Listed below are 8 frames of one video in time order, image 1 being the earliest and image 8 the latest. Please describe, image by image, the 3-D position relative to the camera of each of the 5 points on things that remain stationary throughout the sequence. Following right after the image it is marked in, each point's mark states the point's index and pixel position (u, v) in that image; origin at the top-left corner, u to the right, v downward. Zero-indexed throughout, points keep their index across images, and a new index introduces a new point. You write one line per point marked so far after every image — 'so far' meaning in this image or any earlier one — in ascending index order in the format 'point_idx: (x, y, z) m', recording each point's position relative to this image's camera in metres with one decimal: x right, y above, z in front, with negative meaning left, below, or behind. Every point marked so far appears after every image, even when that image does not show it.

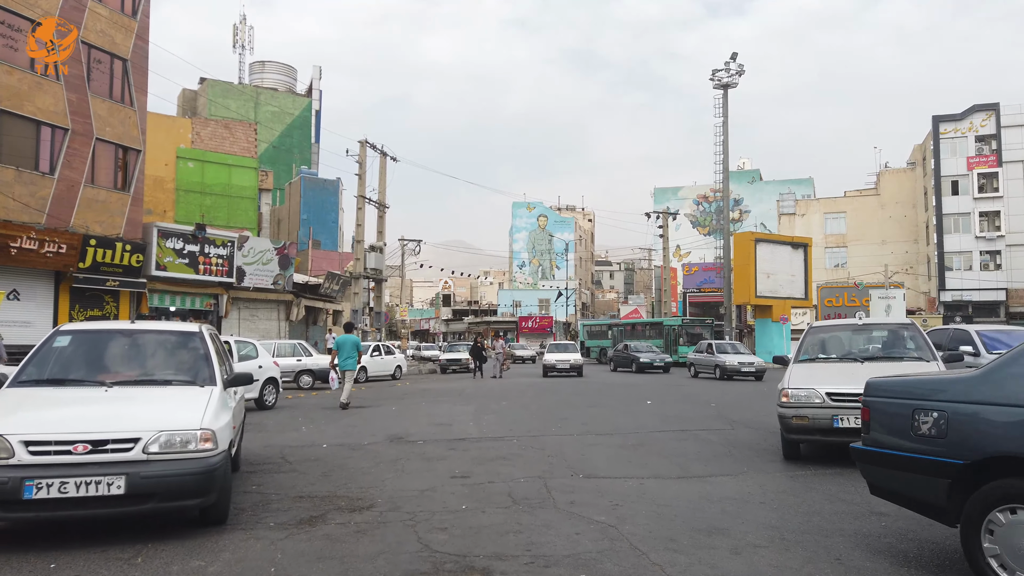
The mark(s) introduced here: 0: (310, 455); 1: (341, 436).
0: (-2.5, -2.1, +9.3) m
1: (-2.5, -2.1, +10.8) m
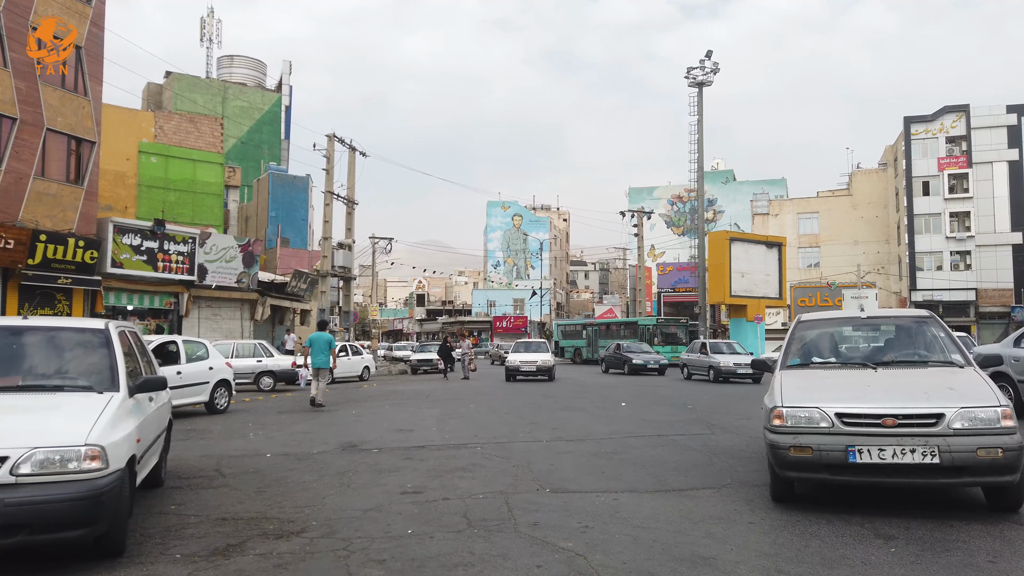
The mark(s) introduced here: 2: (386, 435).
0: (-2.9, -2.0, +8.3) m
1: (-2.9, -2.1, +9.9) m
2: (-1.8, -2.1, +10.7) m
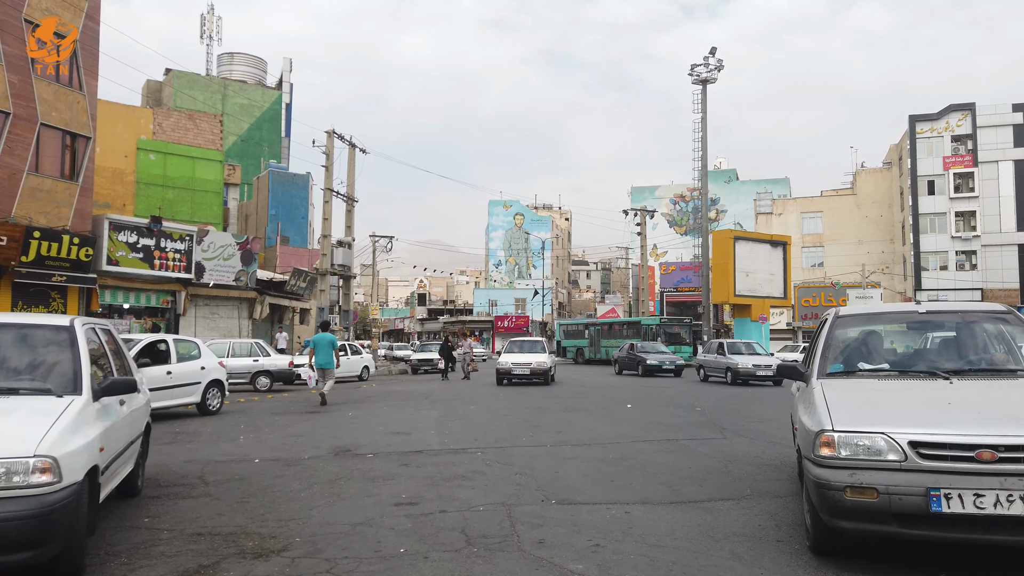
0: (-2.9, -1.9, +7.8) m
1: (-2.9, -2.0, +9.4) m
2: (-1.8, -2.1, +10.2) m
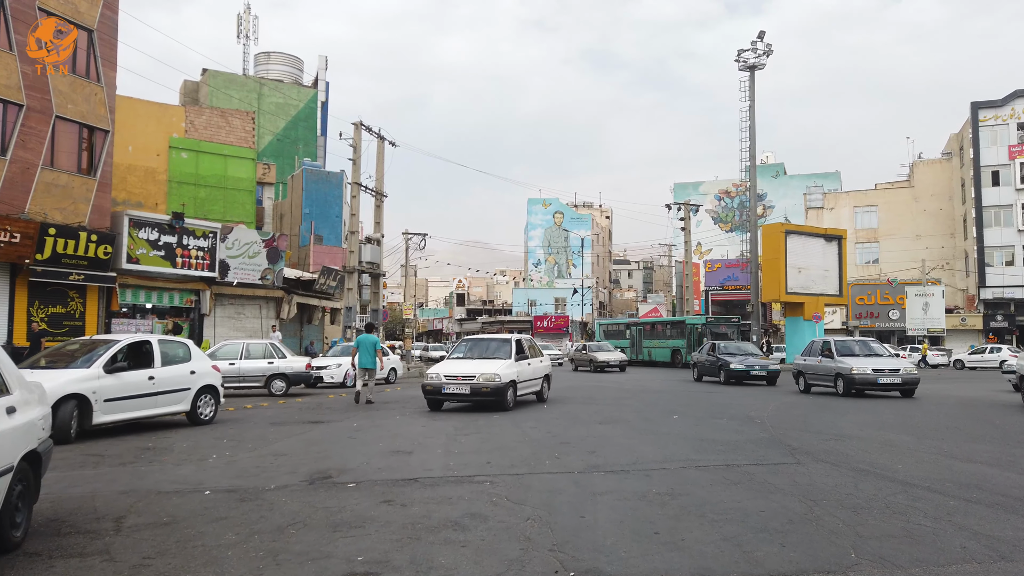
0: (-2.8, -1.8, +6.1) m
1: (-2.7, -1.9, +7.7) m
2: (-1.6, -1.9, +8.4) m
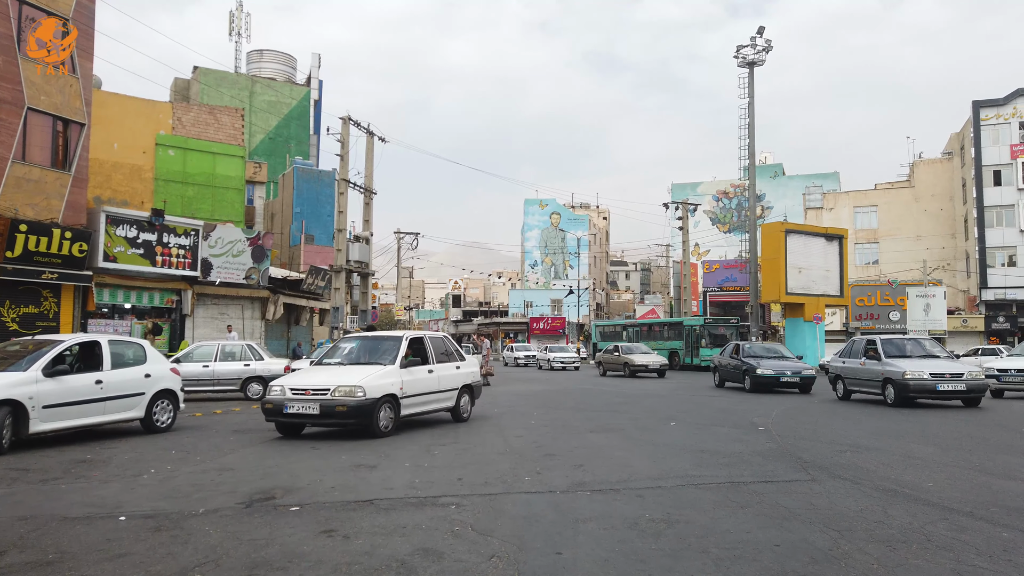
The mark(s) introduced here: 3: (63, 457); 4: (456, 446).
0: (-3.1, -1.7, +5.1) m
1: (-3.0, -1.8, +6.7) m
2: (-1.8, -1.9, +7.3) m
3: (-5.5, -2.1, +9.2) m
4: (-0.7, -2.0, +9.6) m
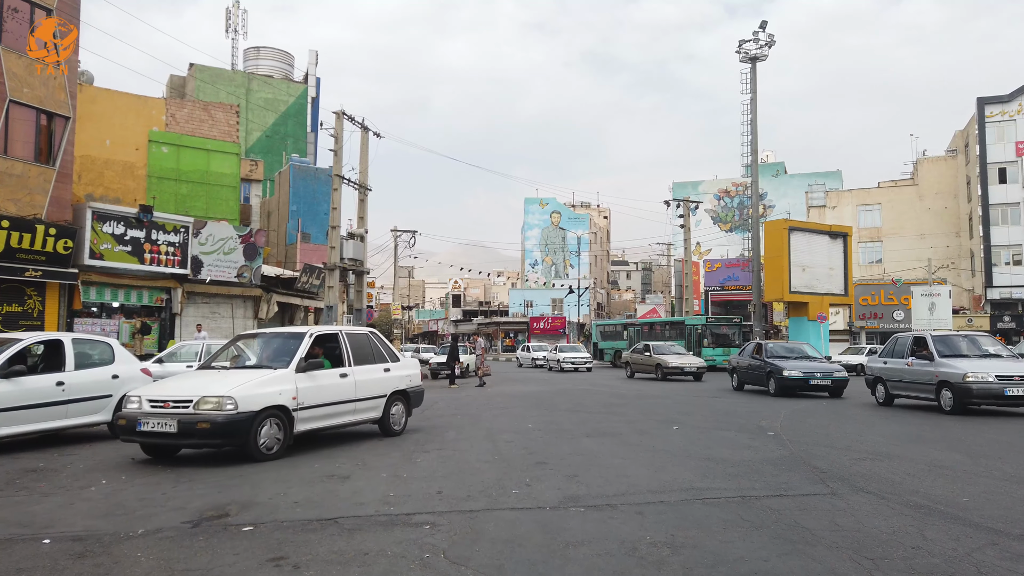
0: (-3.2, -1.7, +4.3) m
1: (-3.1, -1.8, +5.9) m
2: (-2.0, -1.8, +6.6) m
3: (-5.6, -2.0, +8.5) m
4: (-0.8, -1.9, +8.9) m
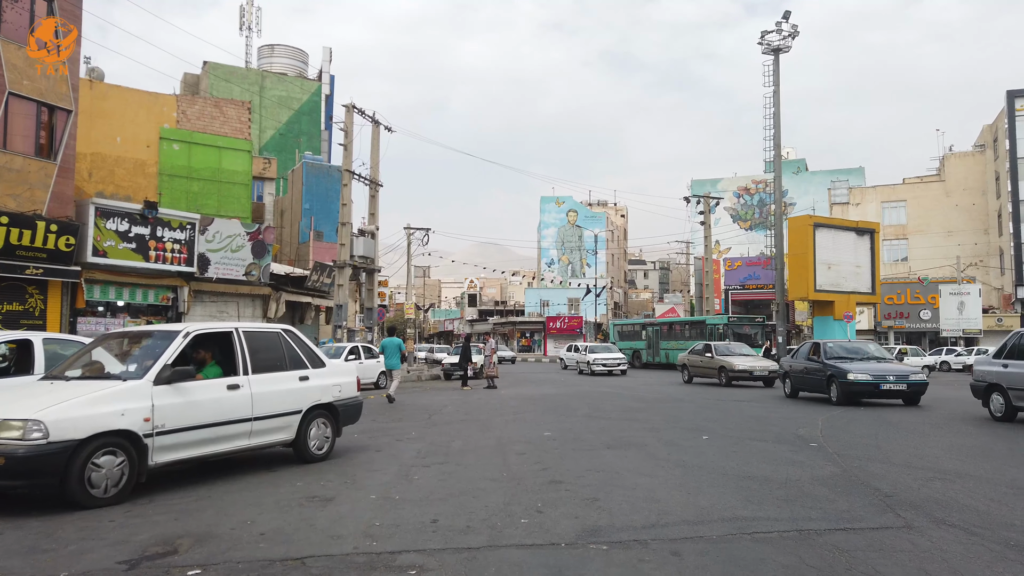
0: (-3.2, -1.6, +3.3) m
1: (-3.1, -1.7, +4.9) m
2: (-1.9, -1.7, +5.6) m
3: (-5.5, -1.9, +7.5) m
4: (-0.7, -1.9, +7.8) m
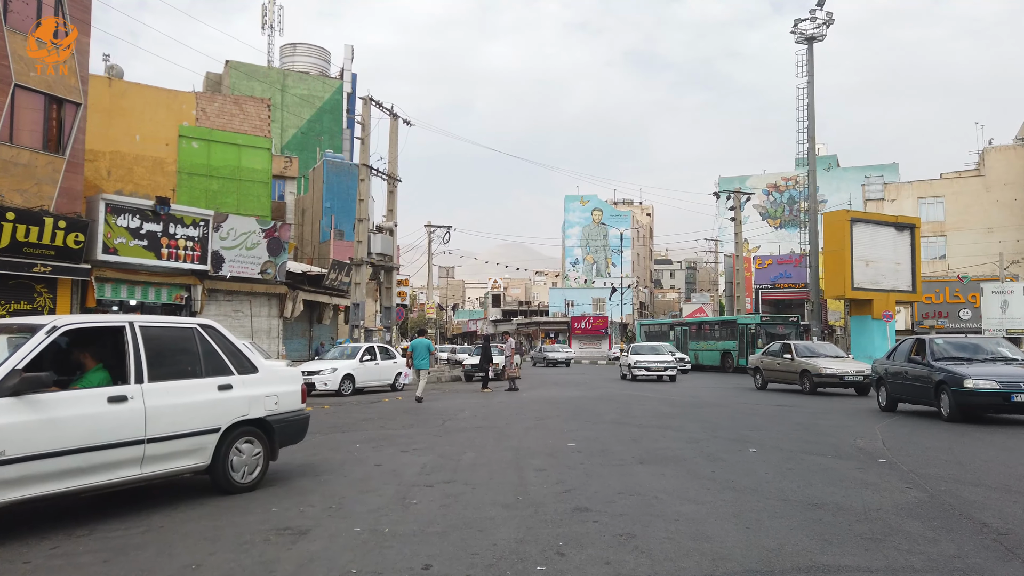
0: (-3.2, -1.5, +2.2) m
1: (-3.0, -1.6, +3.8) m
2: (-1.8, -1.6, +4.4) m
3: (-5.4, -1.8, +6.5) m
4: (-0.6, -1.8, +6.7) m
